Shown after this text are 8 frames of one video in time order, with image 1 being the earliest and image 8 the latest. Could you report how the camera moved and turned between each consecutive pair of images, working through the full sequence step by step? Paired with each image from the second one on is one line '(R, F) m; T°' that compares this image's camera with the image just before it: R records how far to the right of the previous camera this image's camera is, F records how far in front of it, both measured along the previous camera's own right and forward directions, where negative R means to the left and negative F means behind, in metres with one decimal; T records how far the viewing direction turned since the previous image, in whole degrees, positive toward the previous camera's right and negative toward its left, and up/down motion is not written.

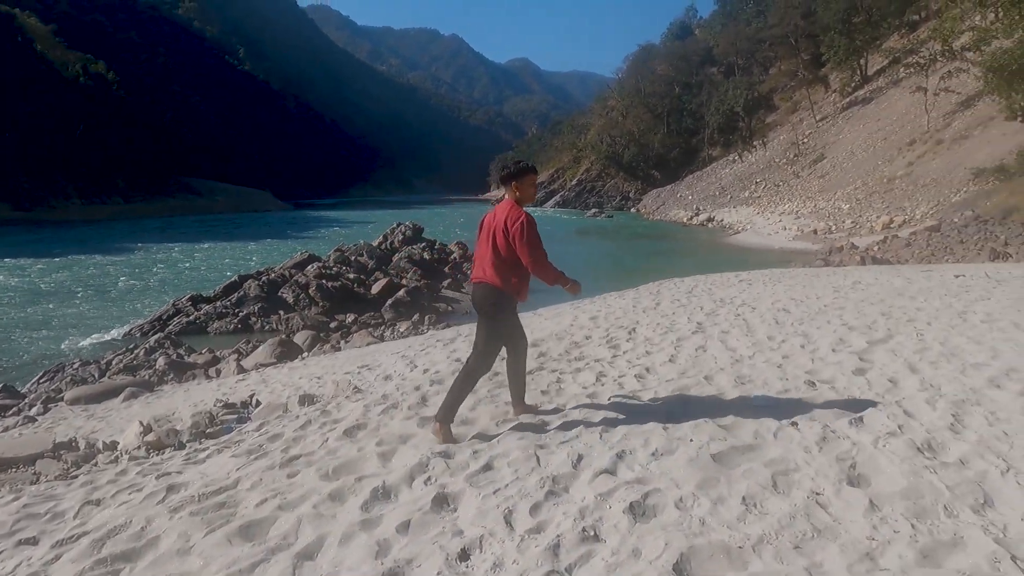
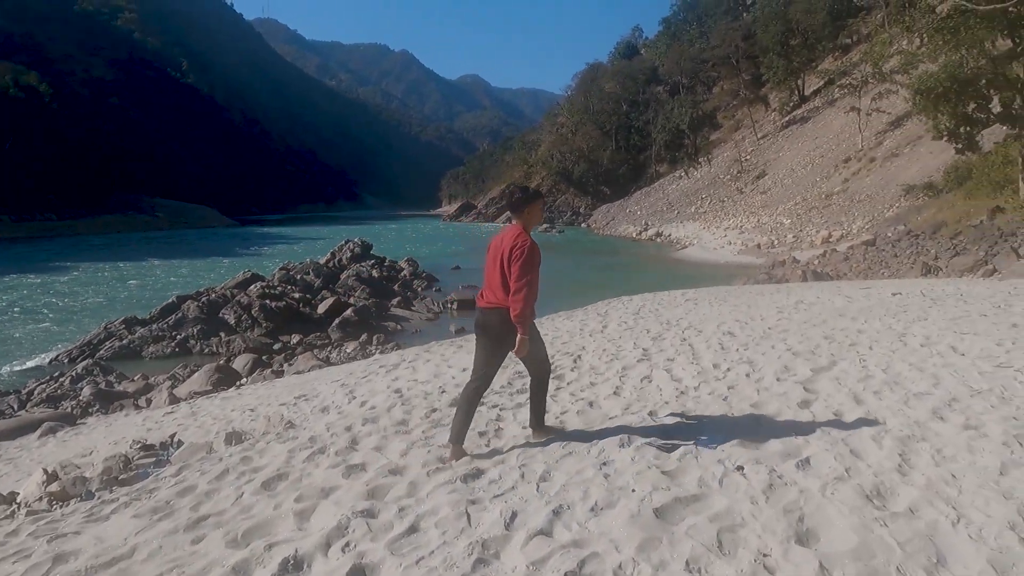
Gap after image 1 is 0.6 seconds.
(+0.1, +0.2) m; +4°
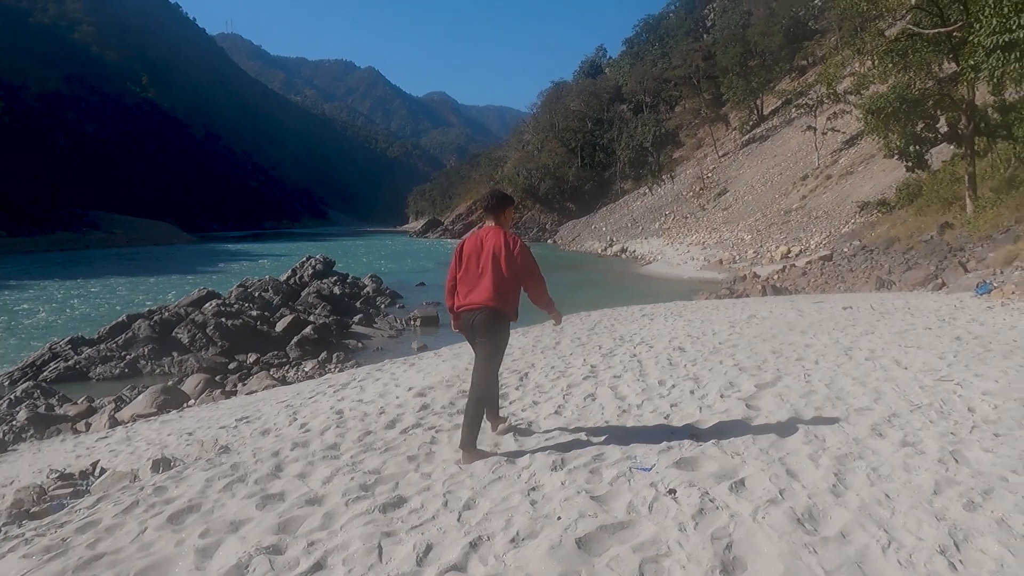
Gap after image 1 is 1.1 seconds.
(+0.2, +0.2) m; +3°
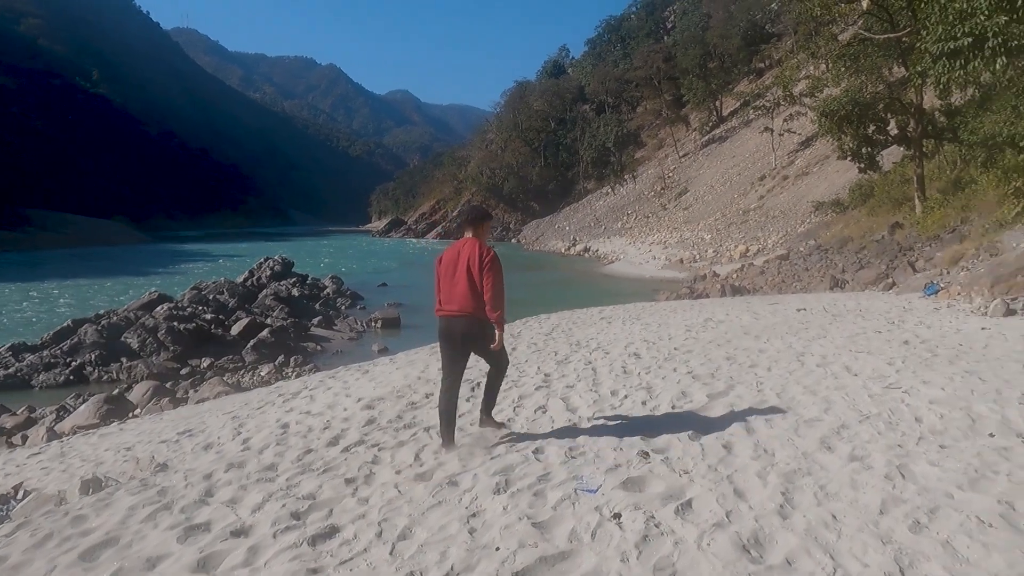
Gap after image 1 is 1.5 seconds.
(+0.1, +0.1) m; +3°
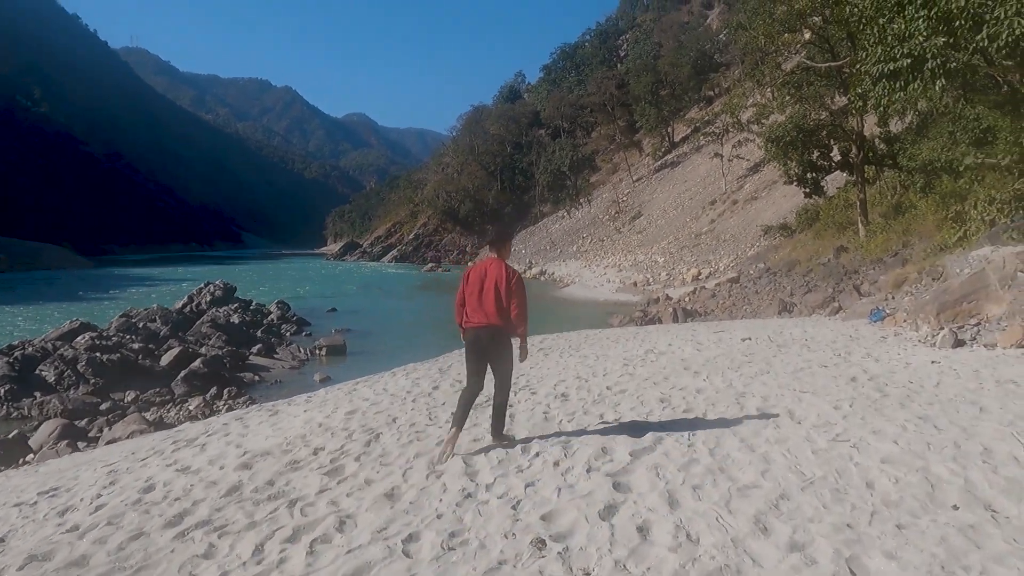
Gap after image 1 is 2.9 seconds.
(+0.4, +0.7) m; +4°
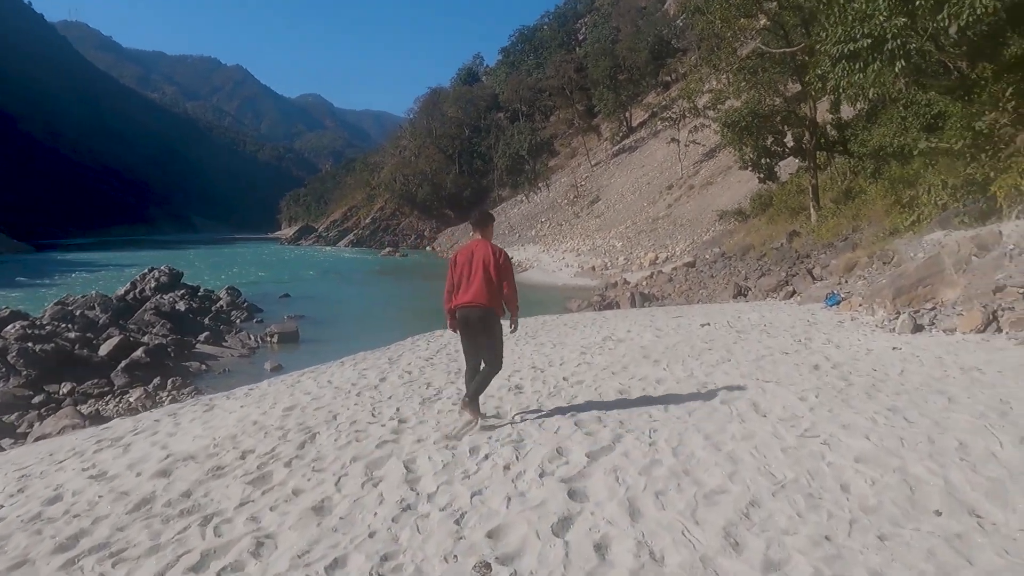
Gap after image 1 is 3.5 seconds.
(+0.1, +0.4) m; +4°
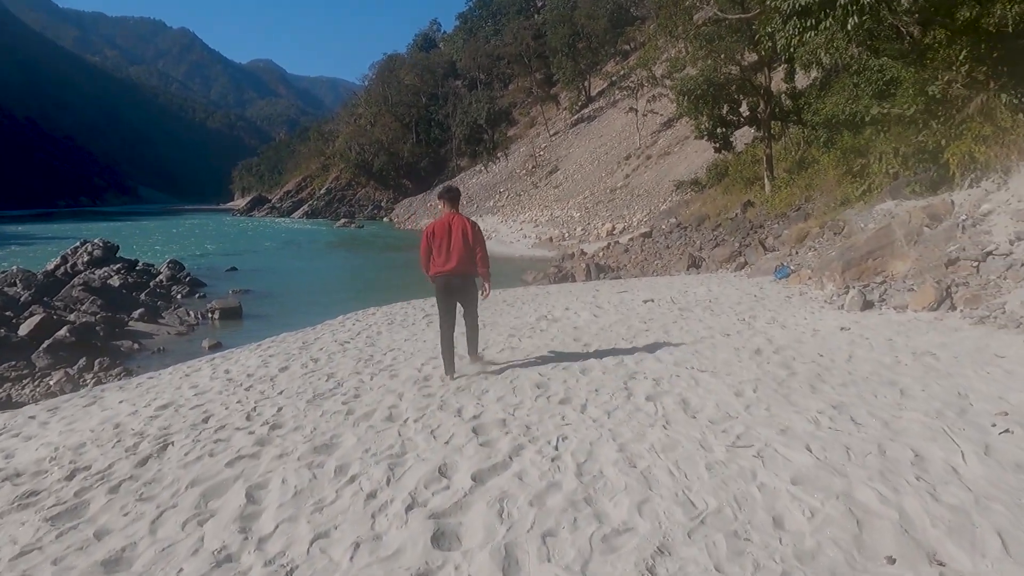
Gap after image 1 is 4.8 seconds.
(+0.4, +0.7) m; +3°
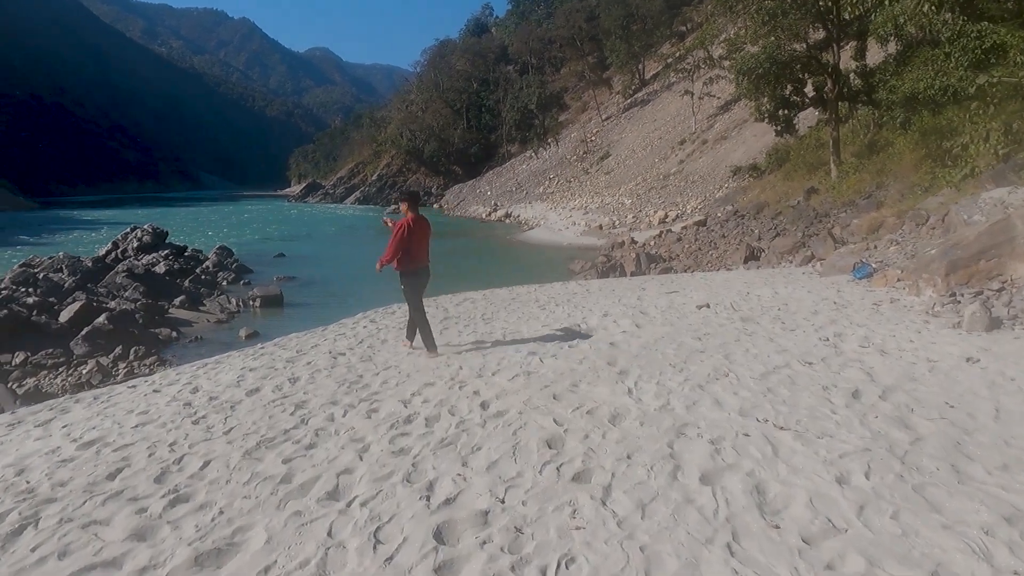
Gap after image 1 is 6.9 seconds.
(+0.2, +1.3) m; -4°
